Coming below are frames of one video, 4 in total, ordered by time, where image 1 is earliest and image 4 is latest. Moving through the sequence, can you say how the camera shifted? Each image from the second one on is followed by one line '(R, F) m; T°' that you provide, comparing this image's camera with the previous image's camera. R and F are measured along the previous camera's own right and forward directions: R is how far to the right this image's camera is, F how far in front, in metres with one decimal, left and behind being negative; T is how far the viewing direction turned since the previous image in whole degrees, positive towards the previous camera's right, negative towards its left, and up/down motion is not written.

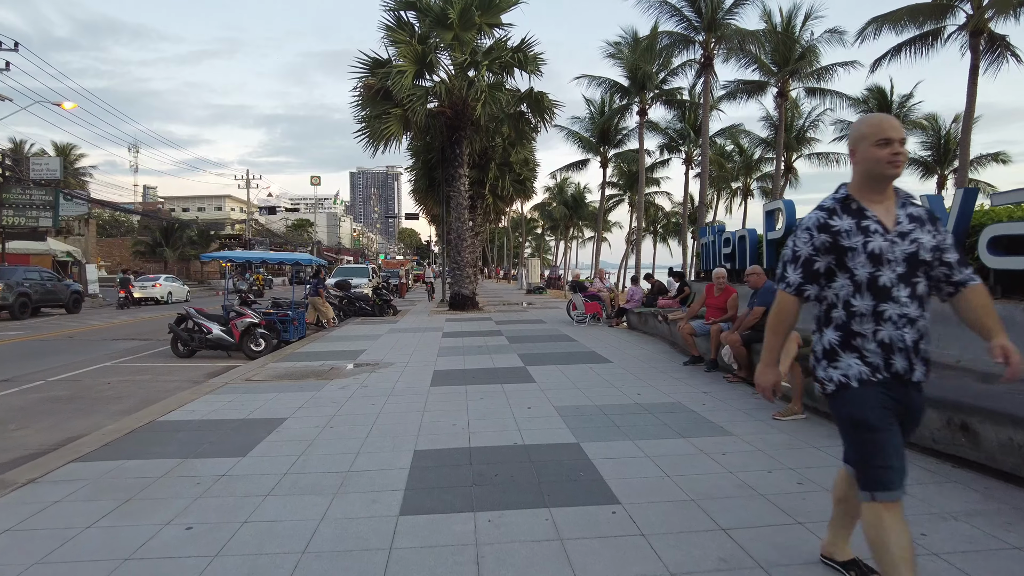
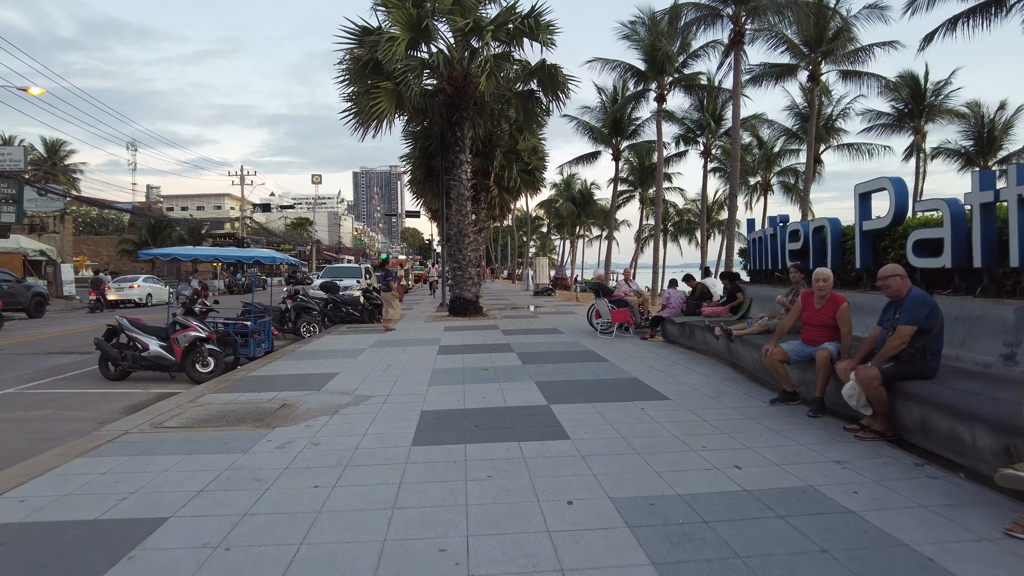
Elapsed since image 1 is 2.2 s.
(-0.1, +2.5) m; 0°
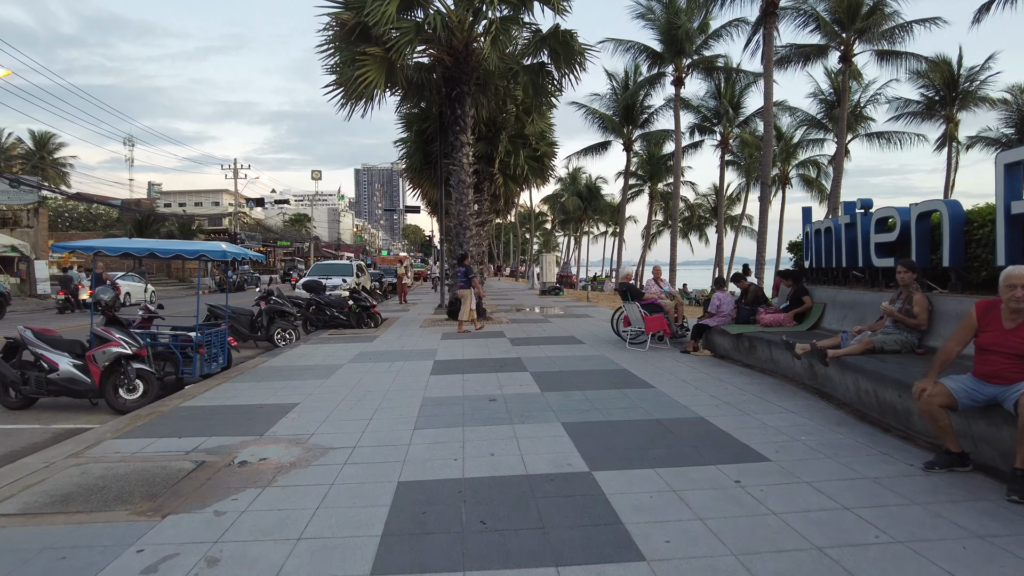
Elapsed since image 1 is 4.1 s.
(-0.1, +2.2) m; 0°
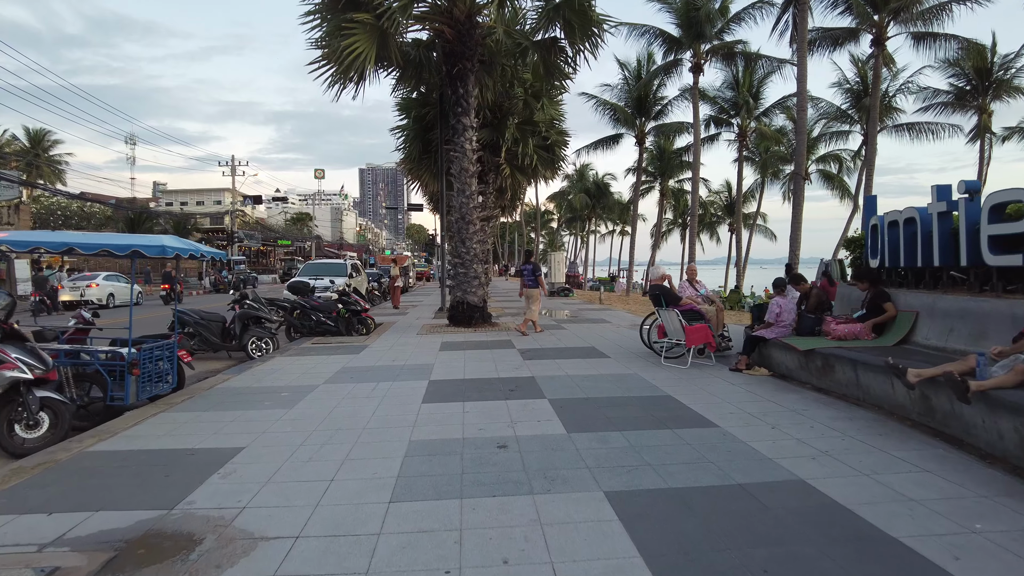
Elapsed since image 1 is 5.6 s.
(-0.1, +1.7) m; 0°
